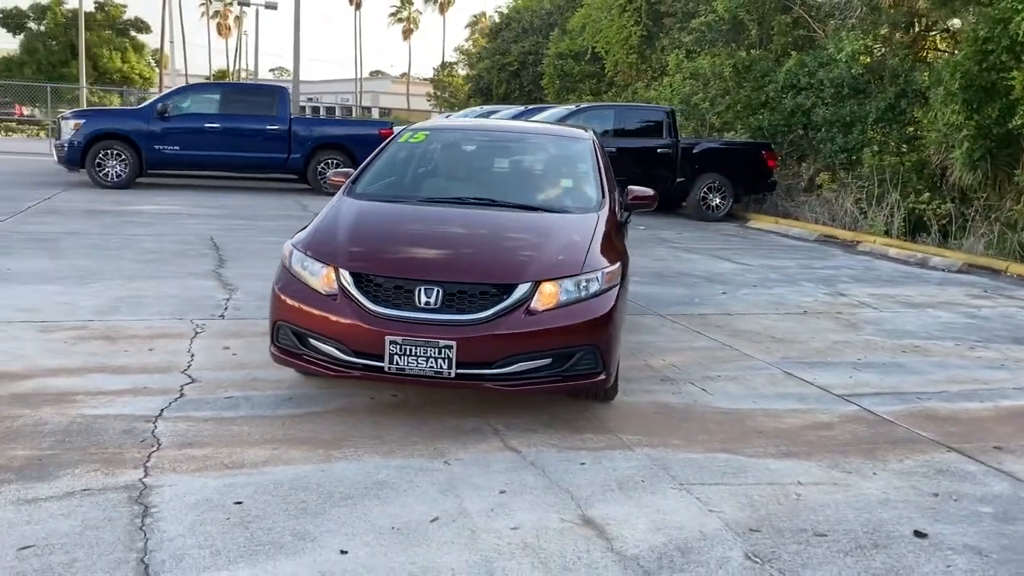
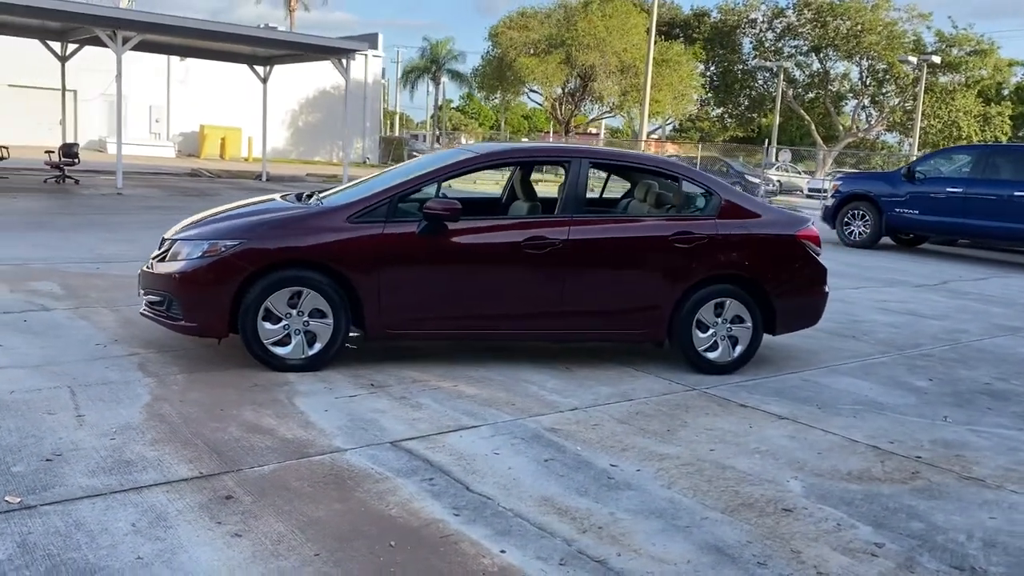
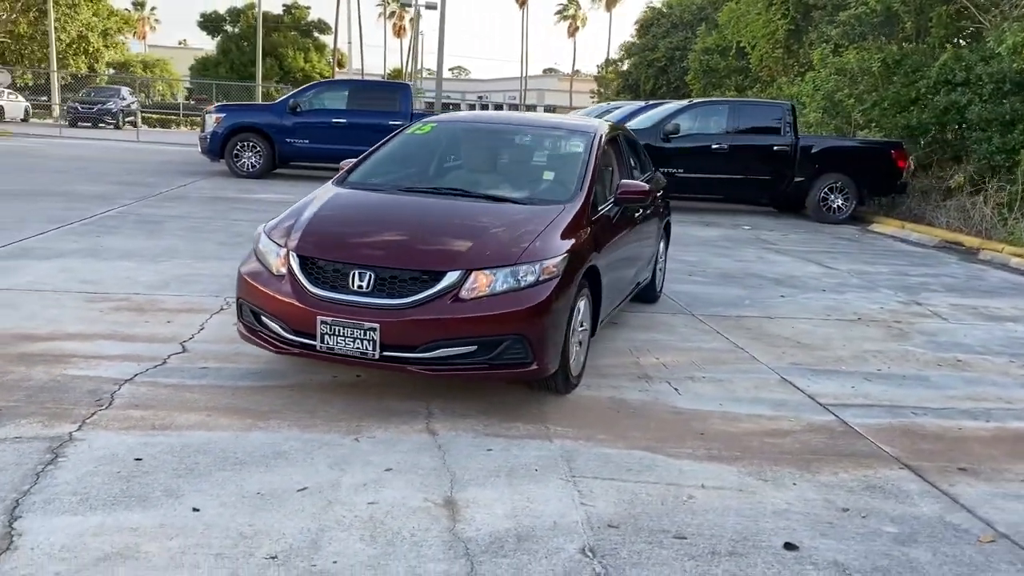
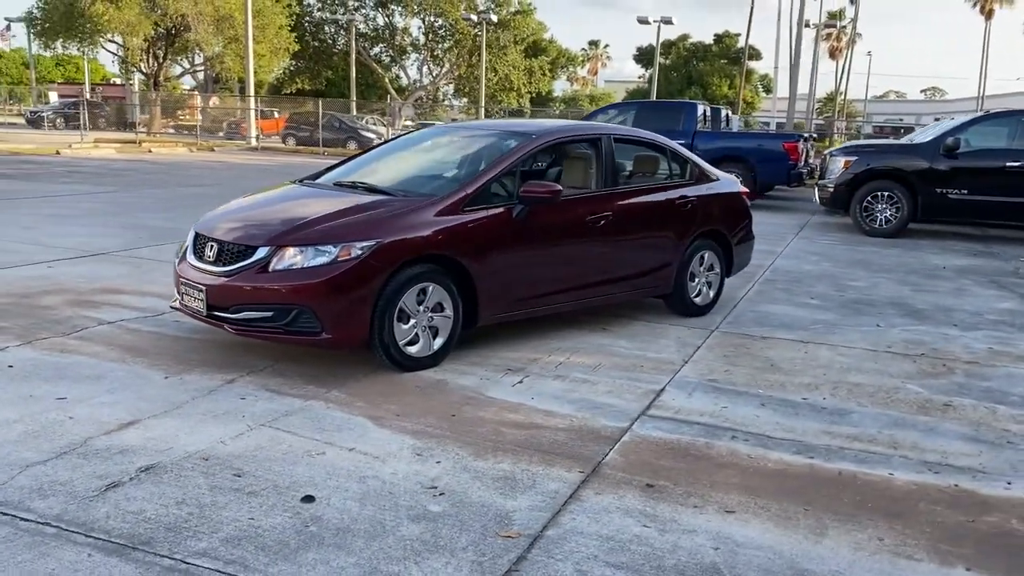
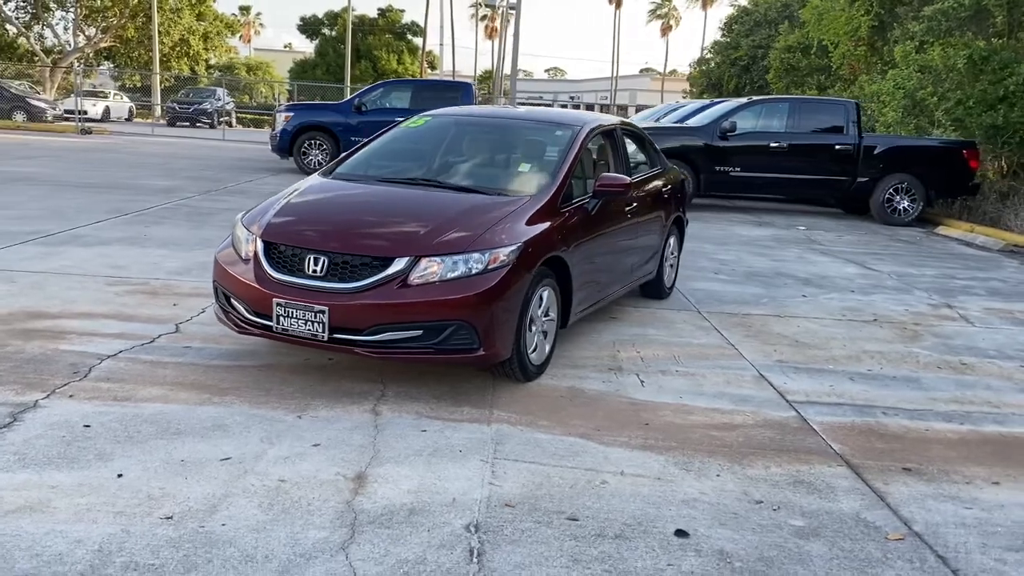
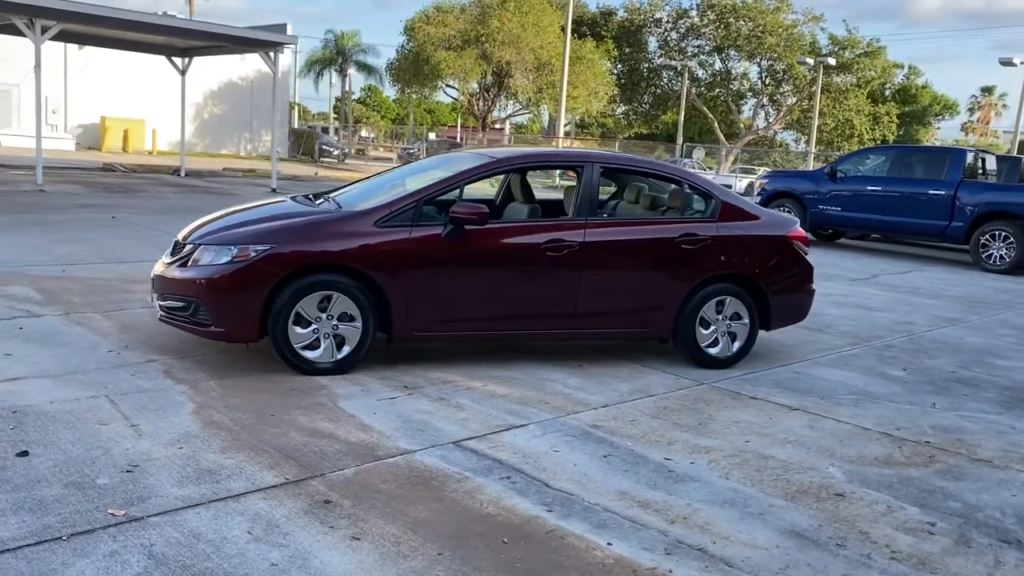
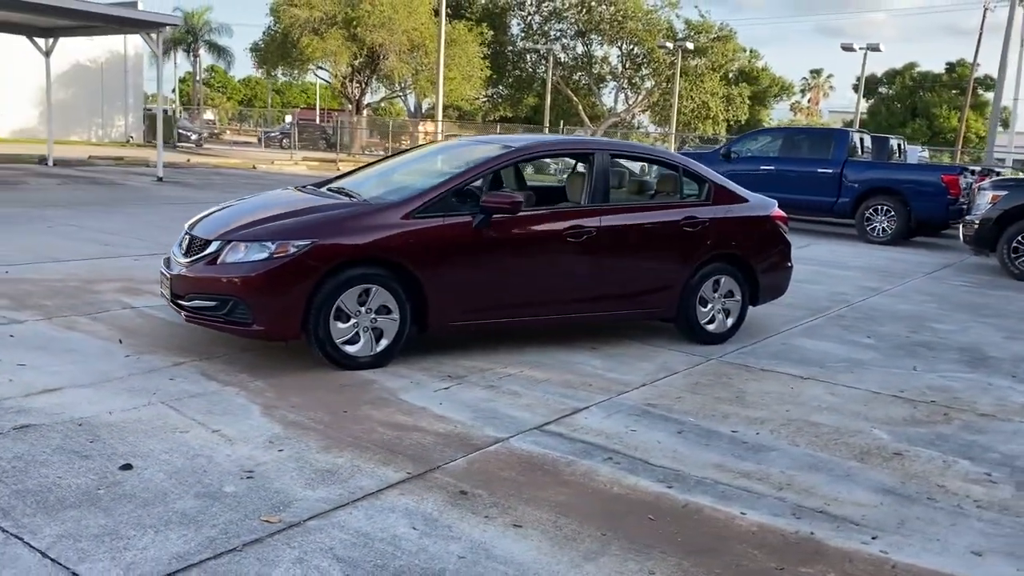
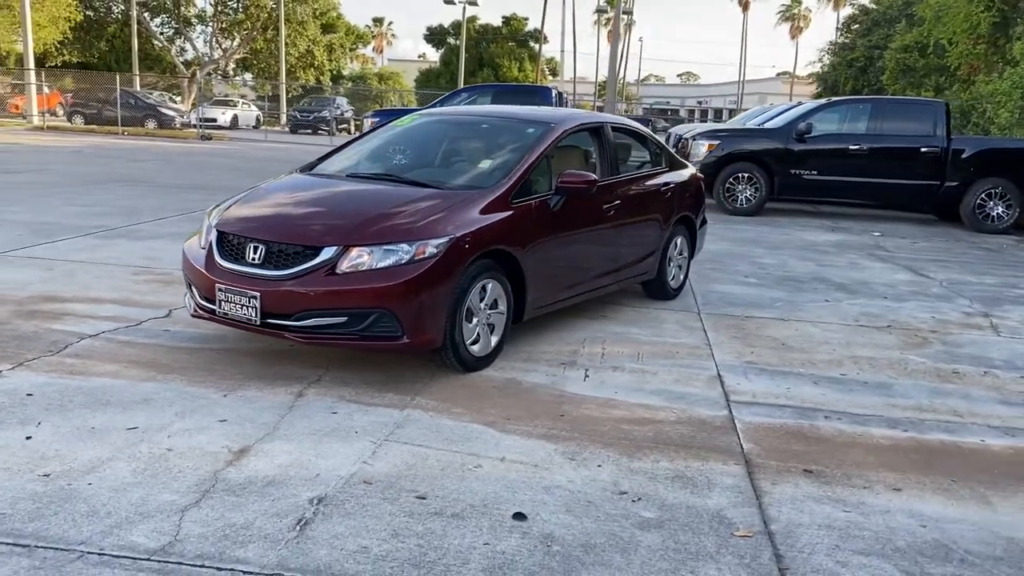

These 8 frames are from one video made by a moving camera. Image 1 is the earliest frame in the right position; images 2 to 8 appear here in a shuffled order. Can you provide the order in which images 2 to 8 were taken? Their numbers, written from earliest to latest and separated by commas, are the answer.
3, 5, 8, 4, 7, 6, 2
